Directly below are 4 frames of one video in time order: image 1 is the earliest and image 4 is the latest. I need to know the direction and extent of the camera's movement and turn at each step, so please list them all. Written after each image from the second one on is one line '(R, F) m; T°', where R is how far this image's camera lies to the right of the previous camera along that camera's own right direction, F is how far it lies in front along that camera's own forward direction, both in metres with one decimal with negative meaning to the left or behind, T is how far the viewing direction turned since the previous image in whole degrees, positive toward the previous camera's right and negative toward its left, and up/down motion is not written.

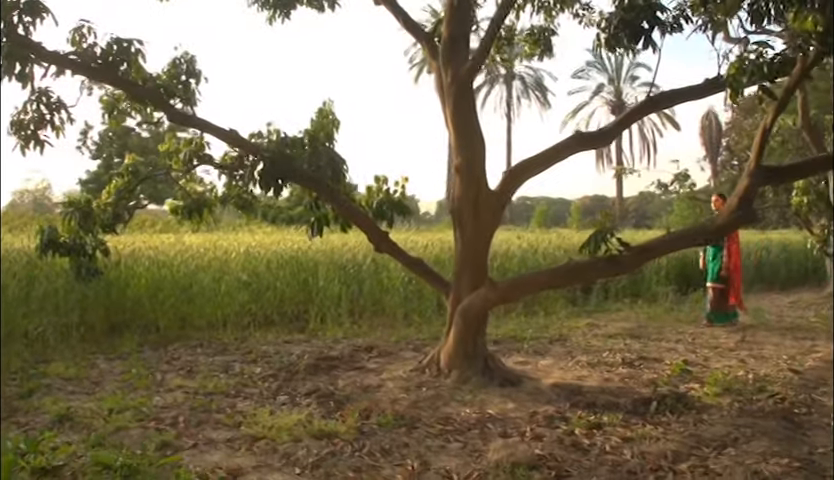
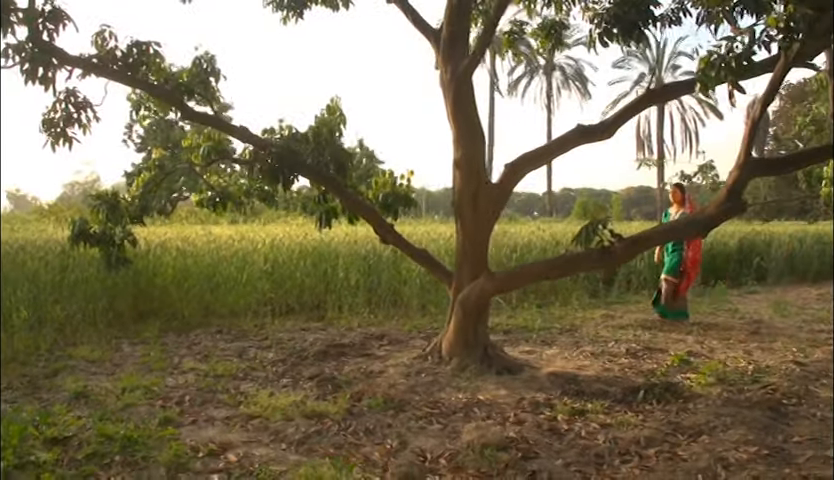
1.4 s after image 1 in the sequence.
(+0.4, -0.2) m; -4°
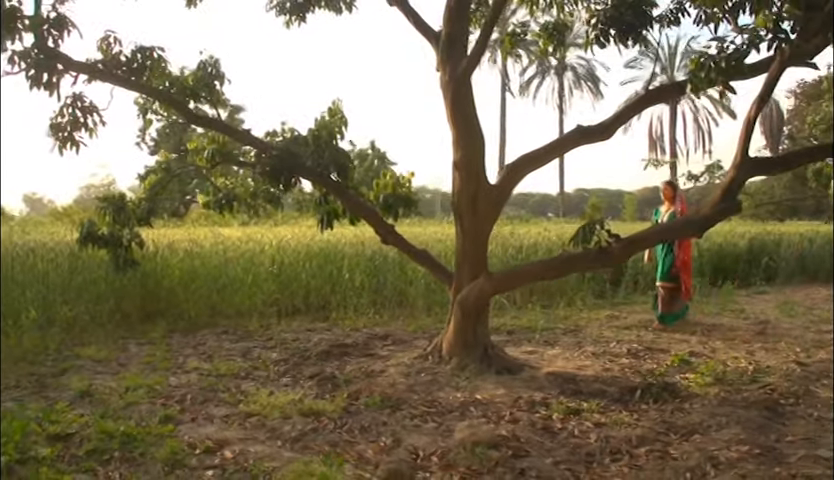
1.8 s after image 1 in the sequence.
(+0.1, -0.1) m; -1°
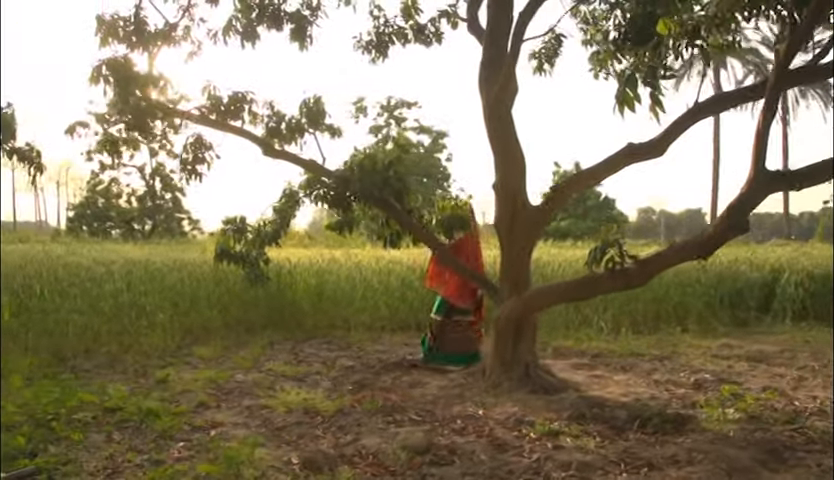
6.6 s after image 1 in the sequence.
(+1.9, 0.0) m; -22°
